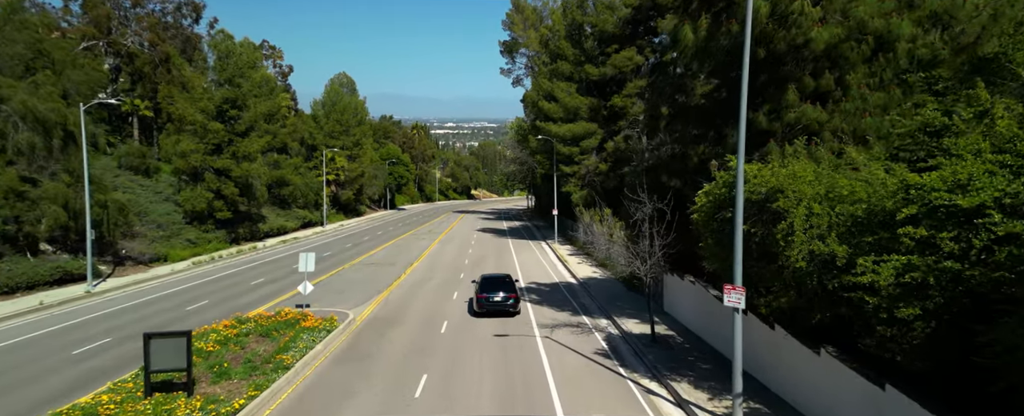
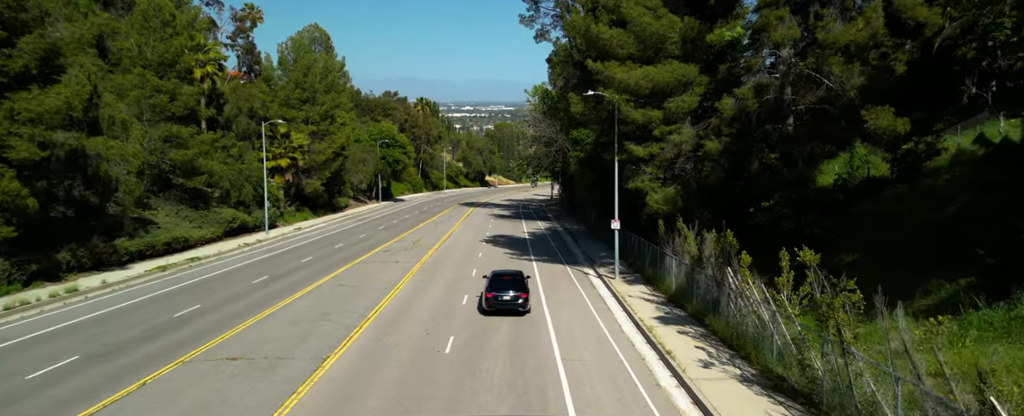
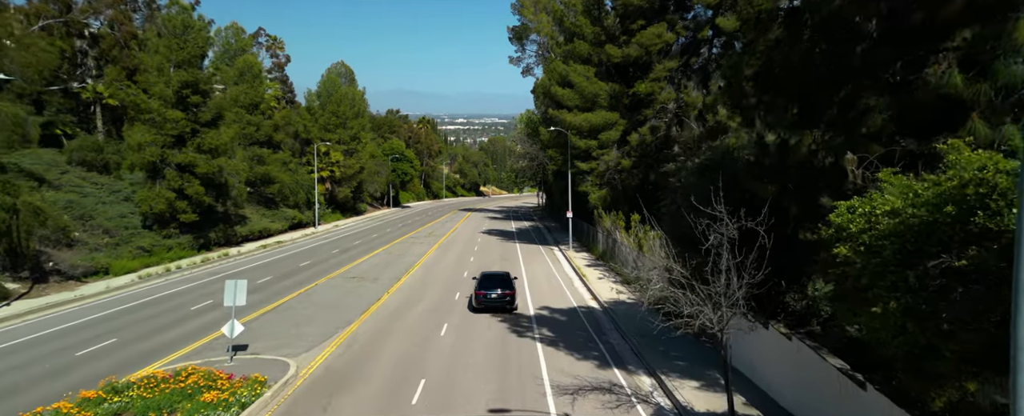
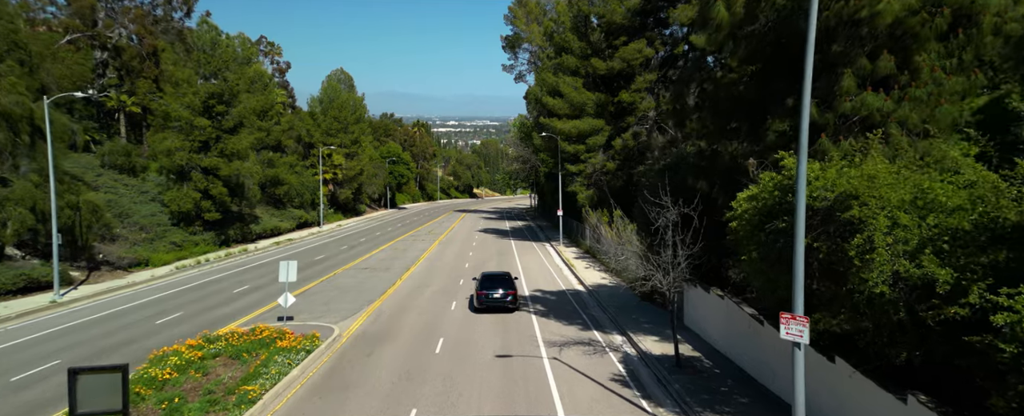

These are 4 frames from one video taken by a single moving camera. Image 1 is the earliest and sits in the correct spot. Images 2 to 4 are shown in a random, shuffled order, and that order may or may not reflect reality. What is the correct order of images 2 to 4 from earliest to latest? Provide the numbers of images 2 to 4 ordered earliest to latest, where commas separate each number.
4, 3, 2
